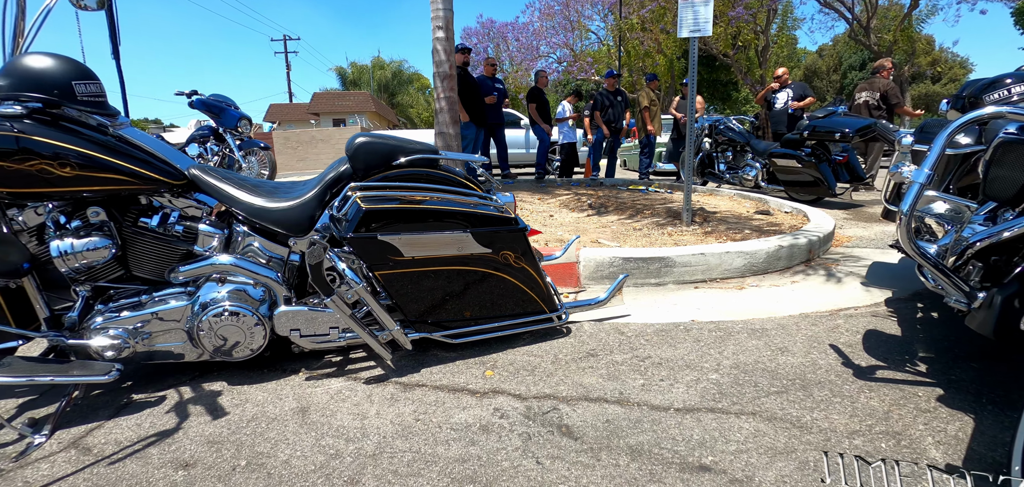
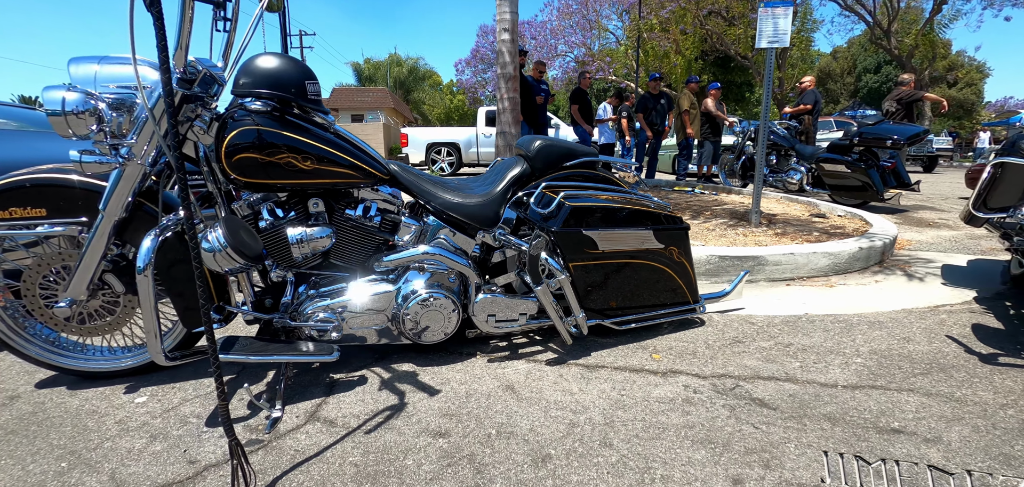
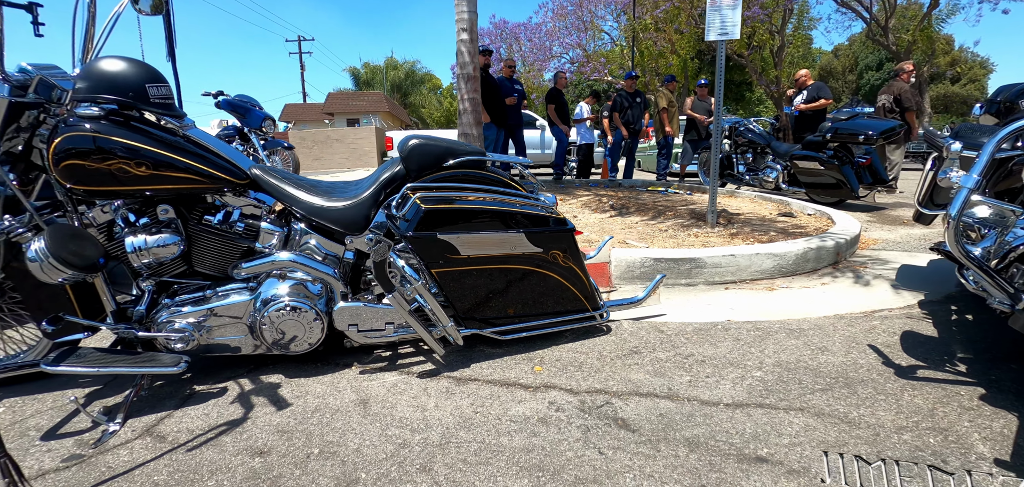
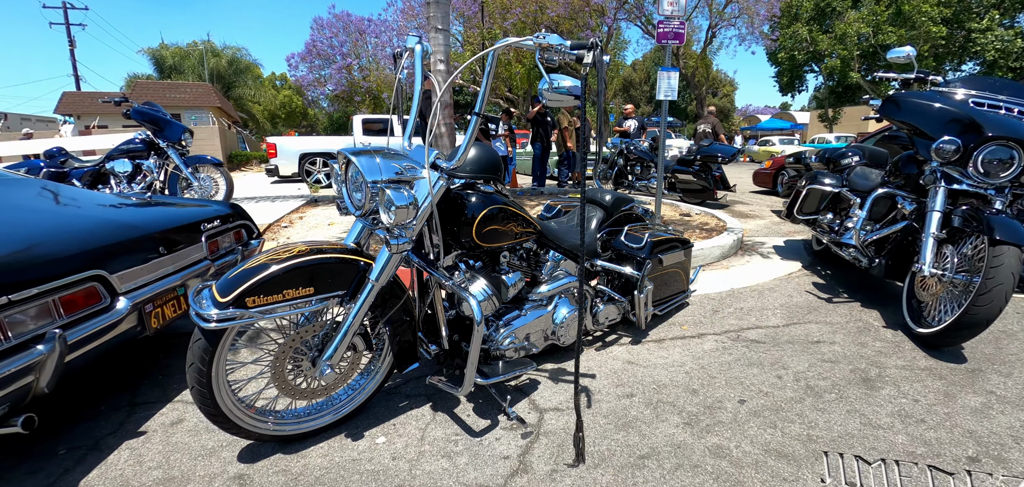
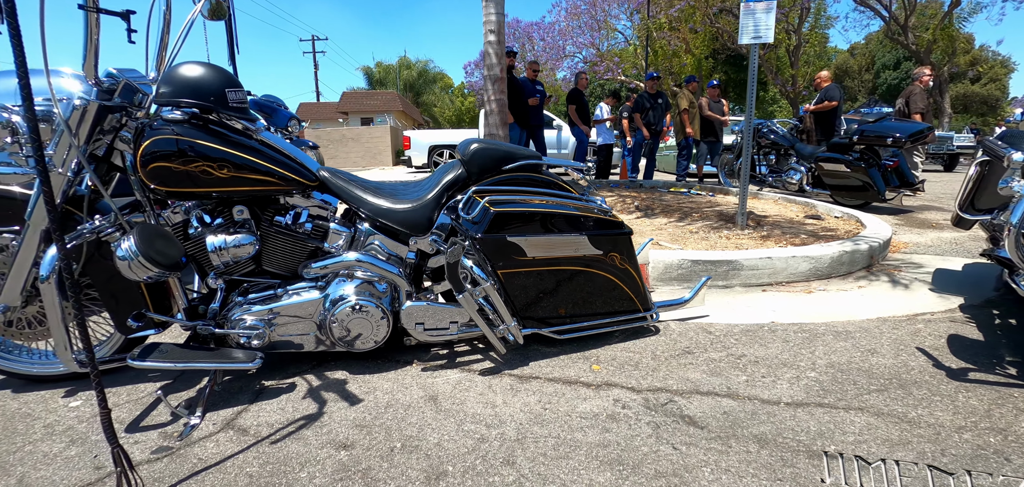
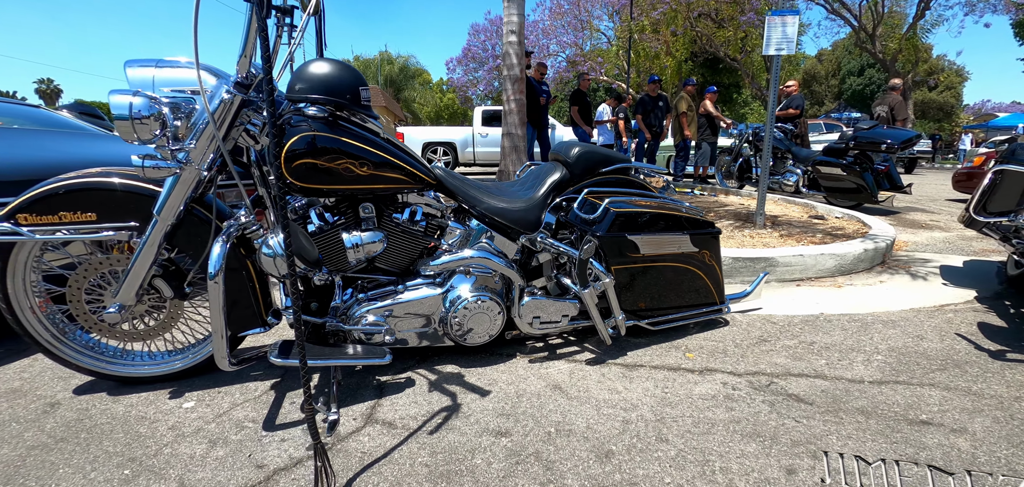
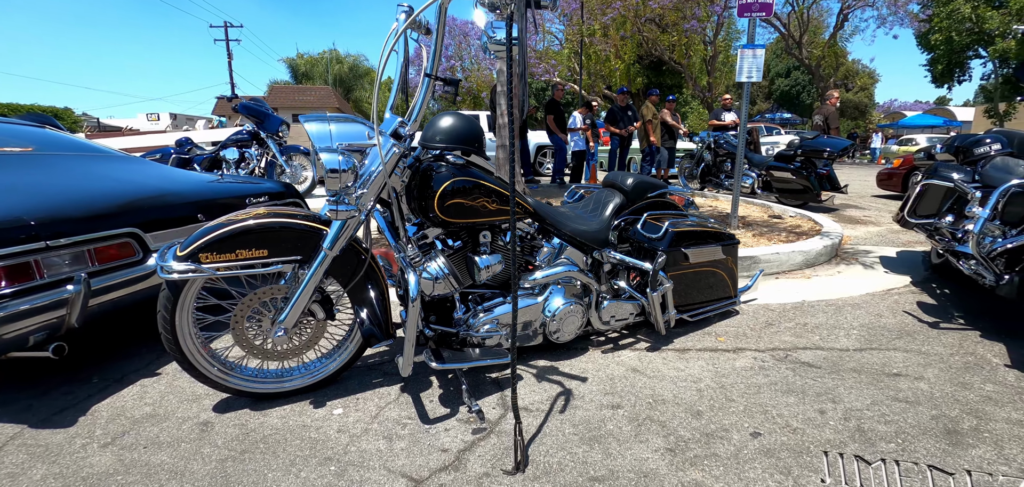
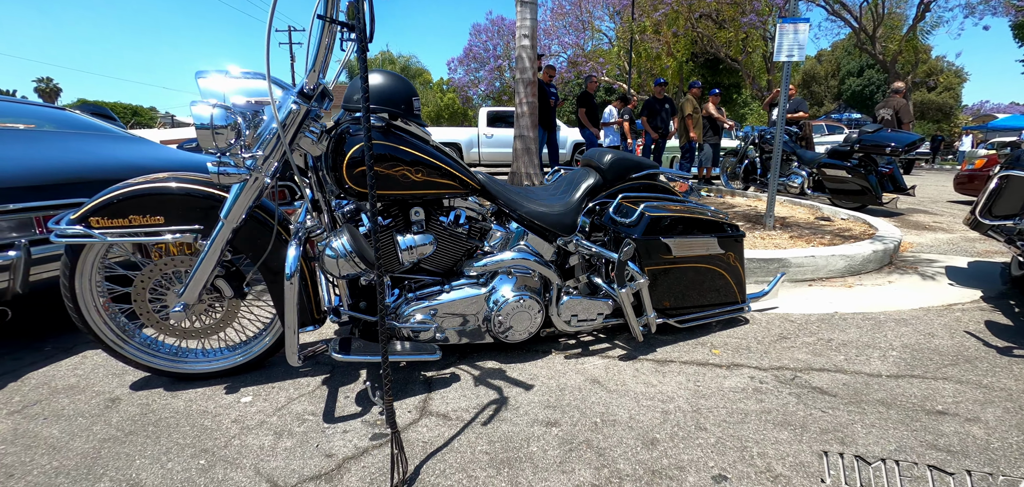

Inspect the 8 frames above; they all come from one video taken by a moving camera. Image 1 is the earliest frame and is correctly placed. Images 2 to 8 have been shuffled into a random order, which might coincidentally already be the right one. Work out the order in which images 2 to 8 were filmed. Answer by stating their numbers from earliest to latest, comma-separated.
3, 5, 2, 6, 8, 7, 4
